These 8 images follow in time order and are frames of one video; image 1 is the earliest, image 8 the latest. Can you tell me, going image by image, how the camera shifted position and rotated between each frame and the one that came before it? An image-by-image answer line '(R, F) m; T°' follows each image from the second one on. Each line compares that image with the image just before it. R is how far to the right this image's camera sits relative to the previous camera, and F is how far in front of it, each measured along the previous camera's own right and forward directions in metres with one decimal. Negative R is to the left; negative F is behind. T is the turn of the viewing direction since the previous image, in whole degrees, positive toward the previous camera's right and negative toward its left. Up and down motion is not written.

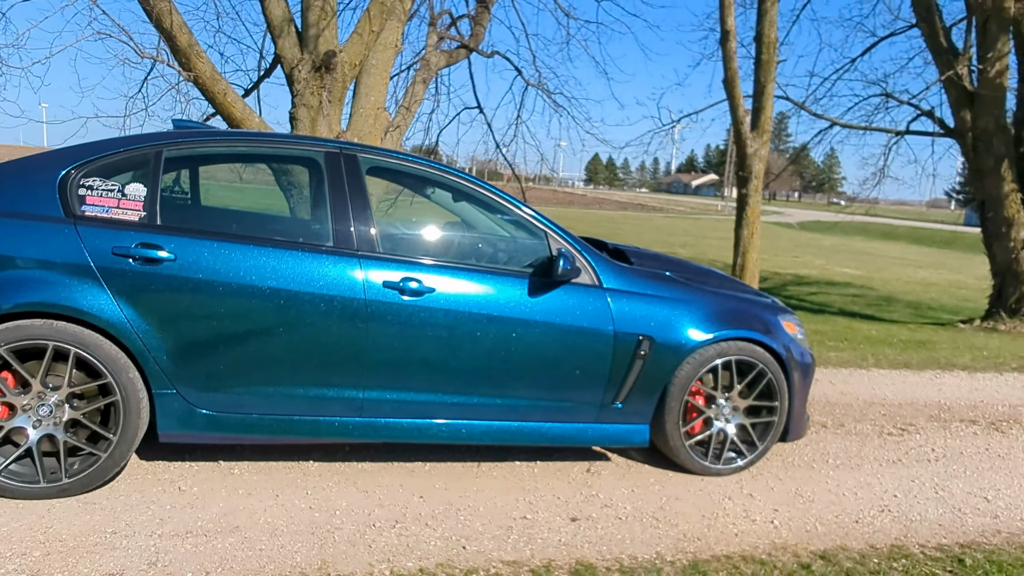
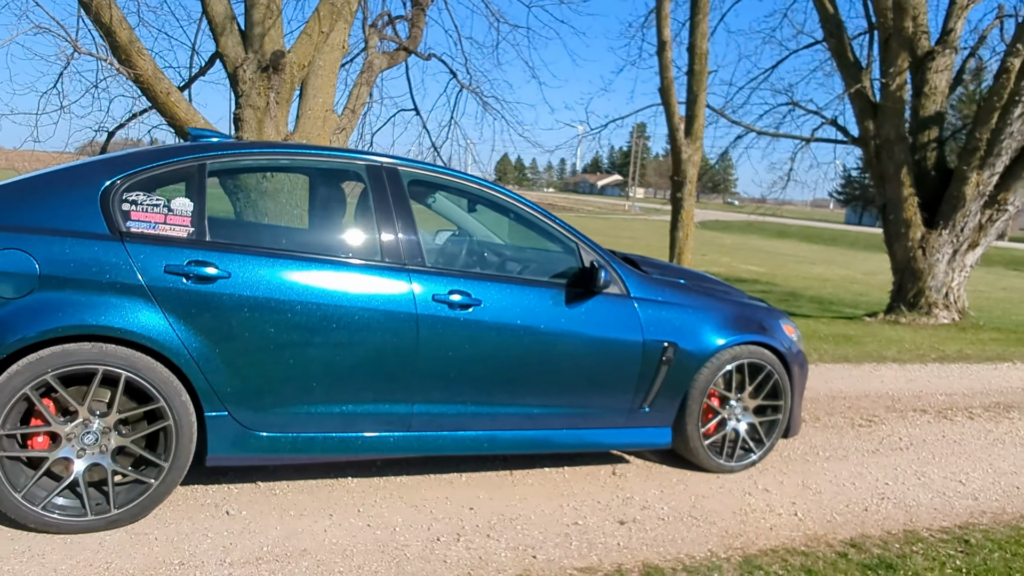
(-0.7, 0.0) m; +7°
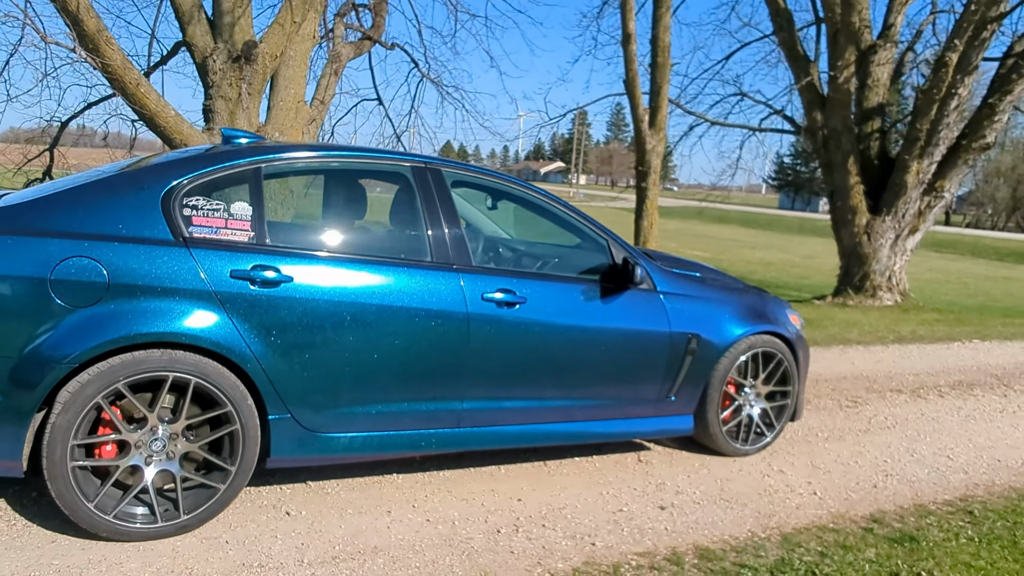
(-0.5, -0.1) m; +5°
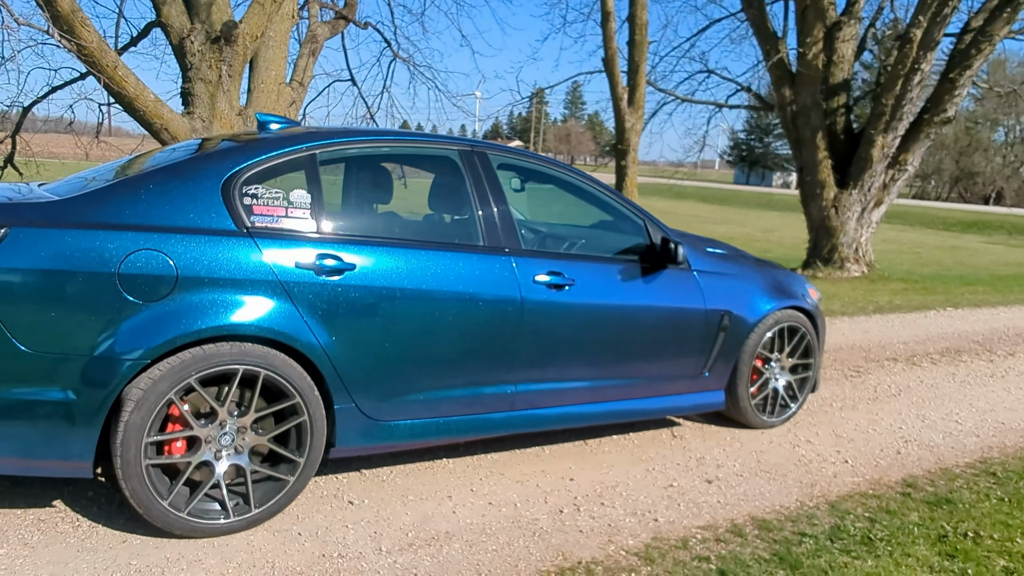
(-0.5, 0.0) m; +3°
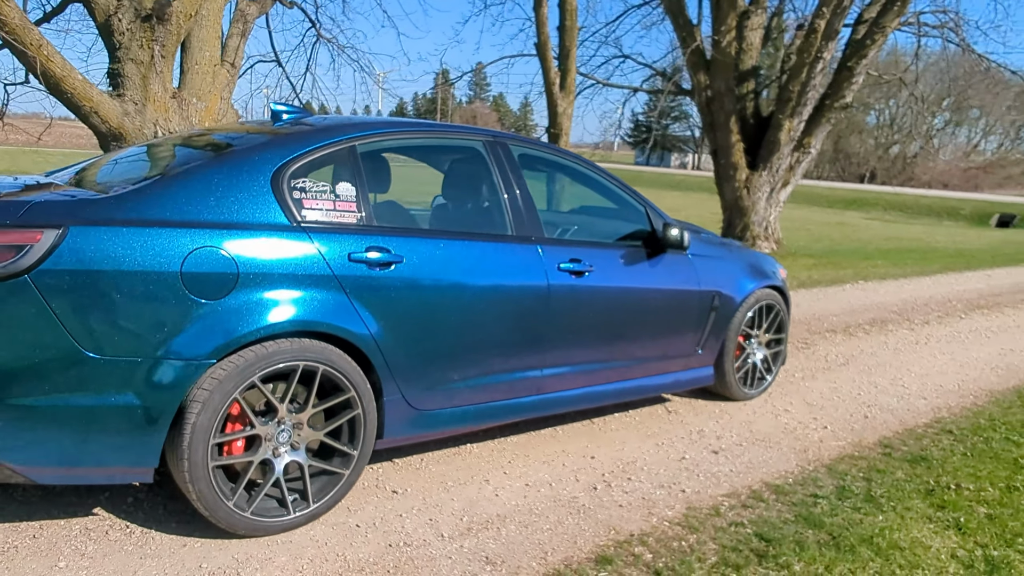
(-0.6, -0.1) m; +7°
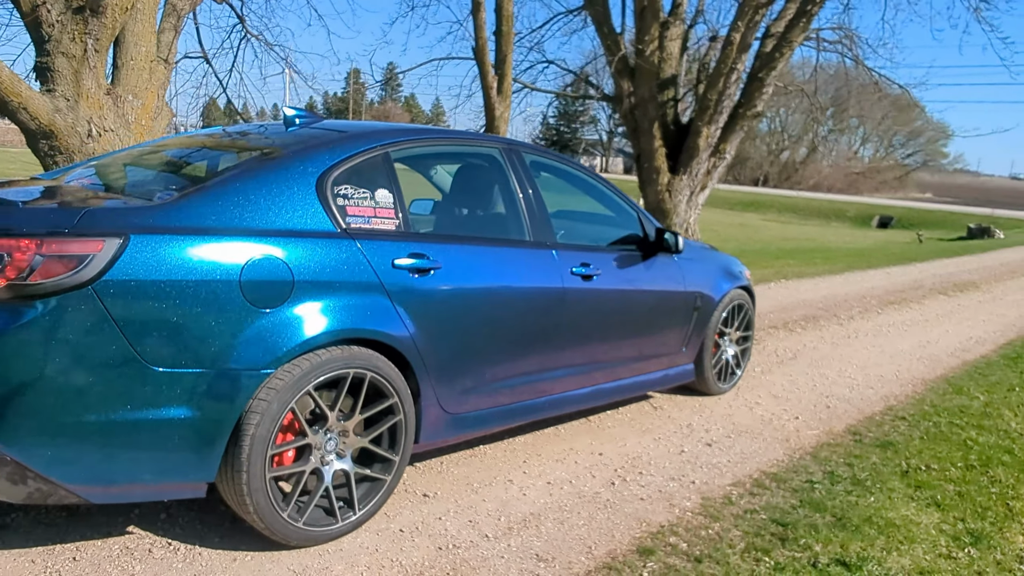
(-0.6, -0.1) m; +7°
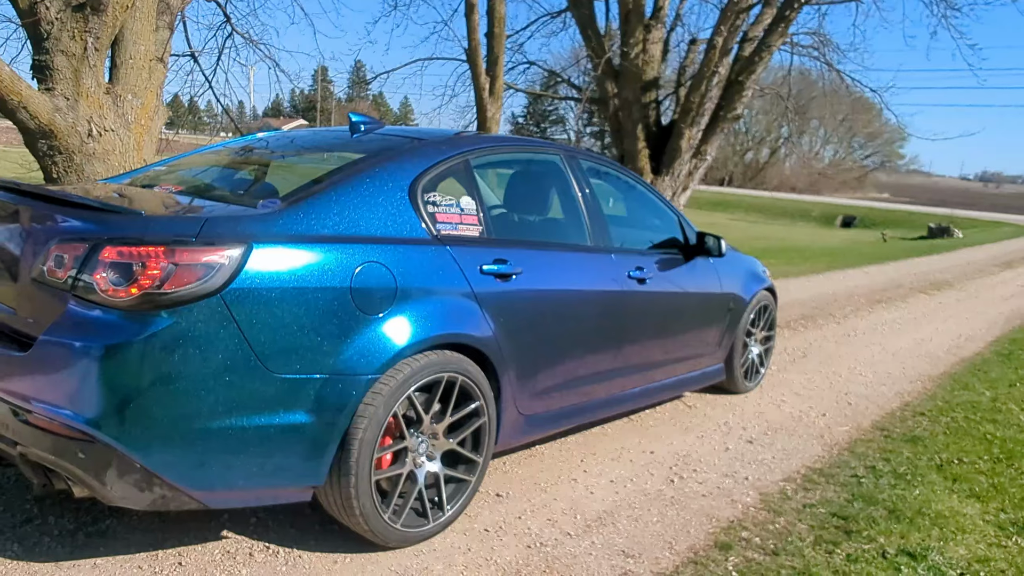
(-0.5, -0.1) m; +3°
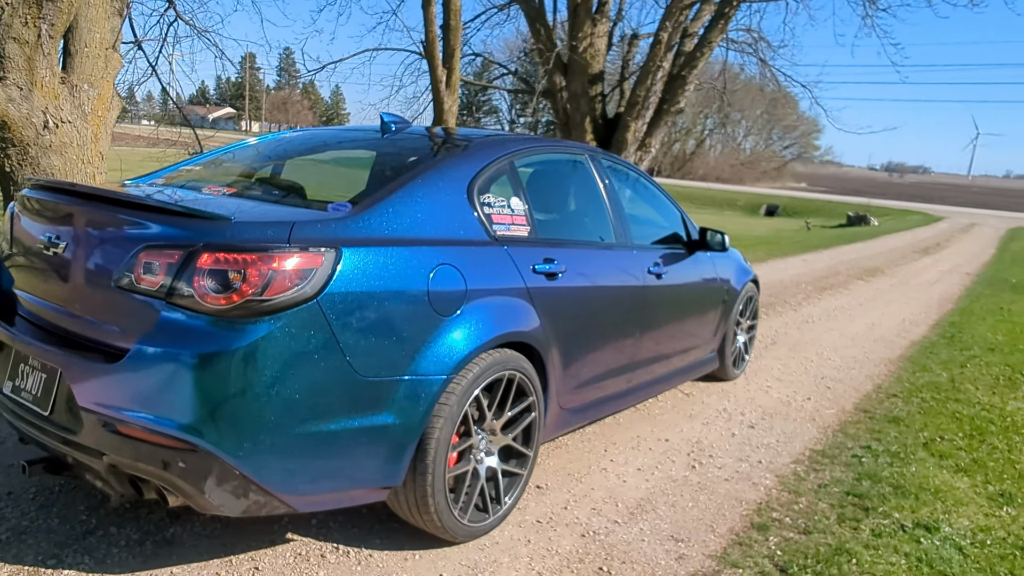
(-0.5, -0.1) m; +5°
